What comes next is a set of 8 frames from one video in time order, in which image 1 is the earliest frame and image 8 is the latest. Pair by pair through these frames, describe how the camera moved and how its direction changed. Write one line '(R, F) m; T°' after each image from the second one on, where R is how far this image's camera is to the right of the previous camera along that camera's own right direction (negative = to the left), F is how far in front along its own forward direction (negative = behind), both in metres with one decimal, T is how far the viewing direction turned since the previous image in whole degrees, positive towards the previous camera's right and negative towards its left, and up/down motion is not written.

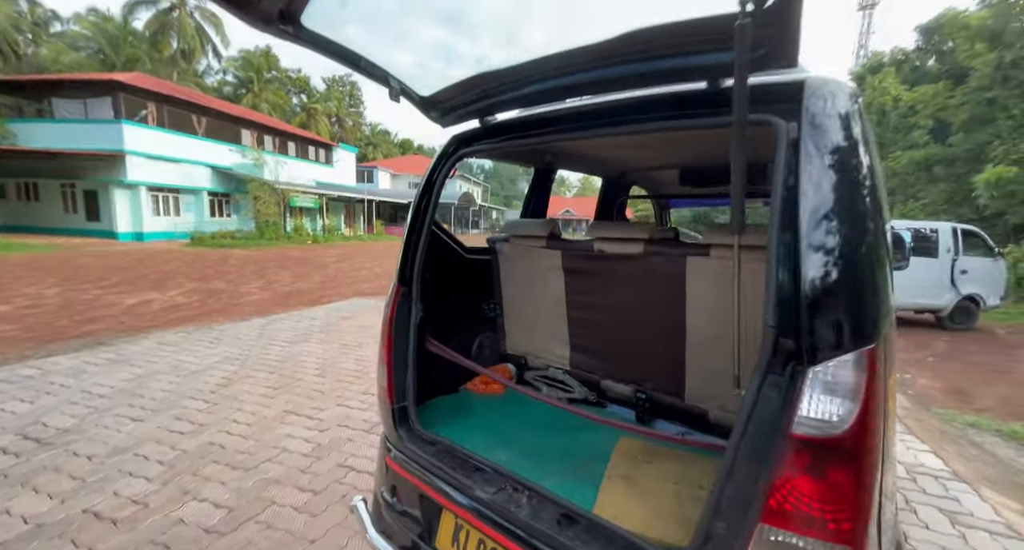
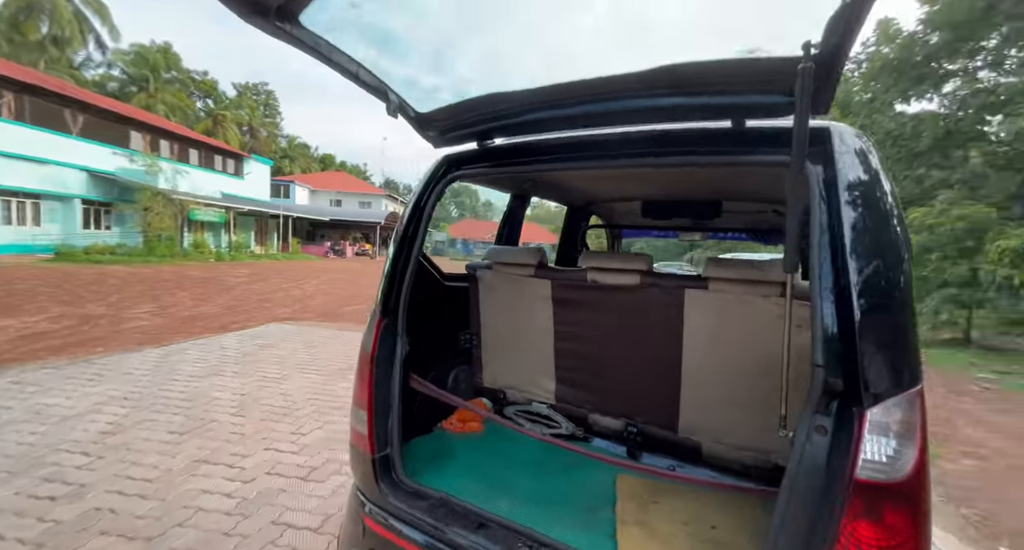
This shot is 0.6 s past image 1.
(-0.2, +0.1) m; +10°
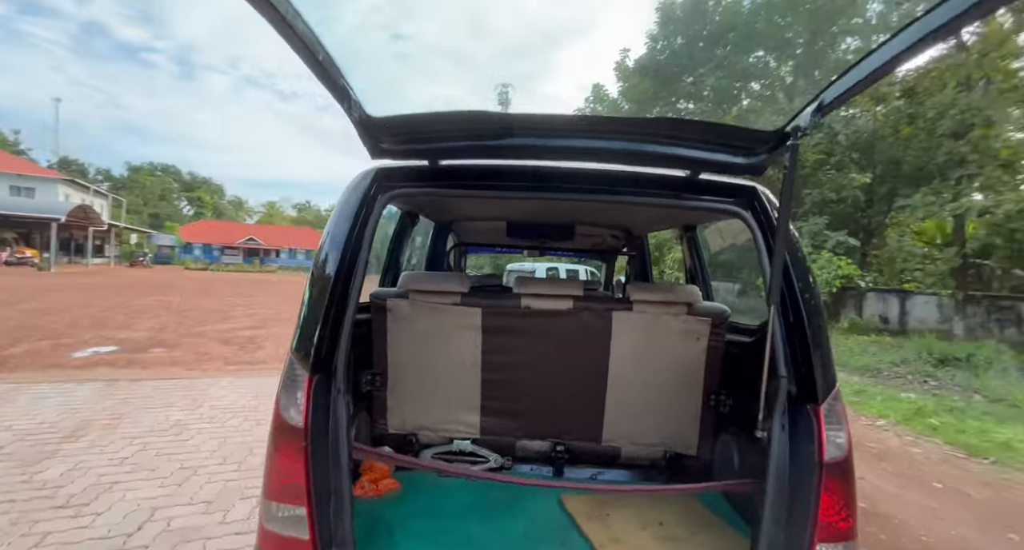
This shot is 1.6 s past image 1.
(-0.5, +0.3) m; +31°
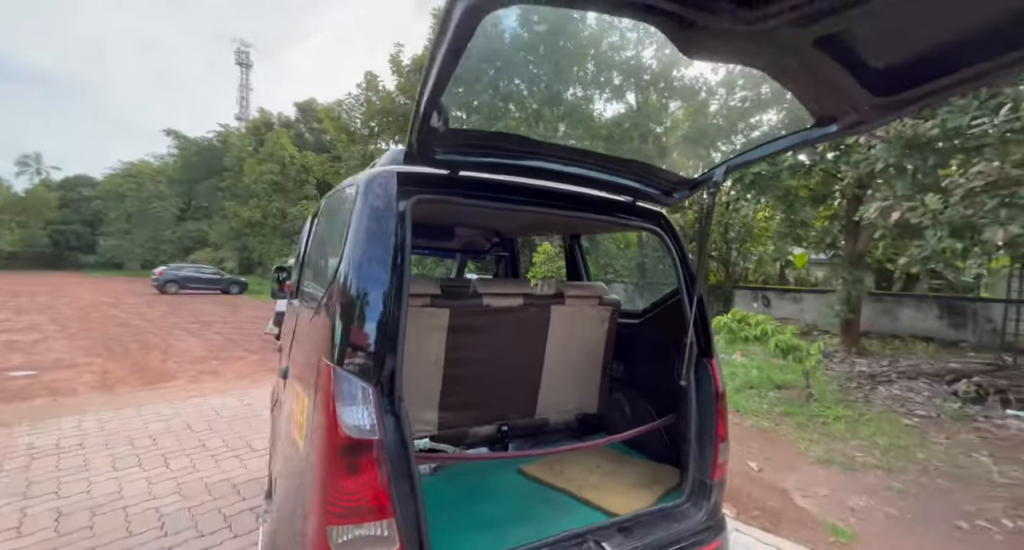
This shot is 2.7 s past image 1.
(-0.8, +0.1) m; +33°
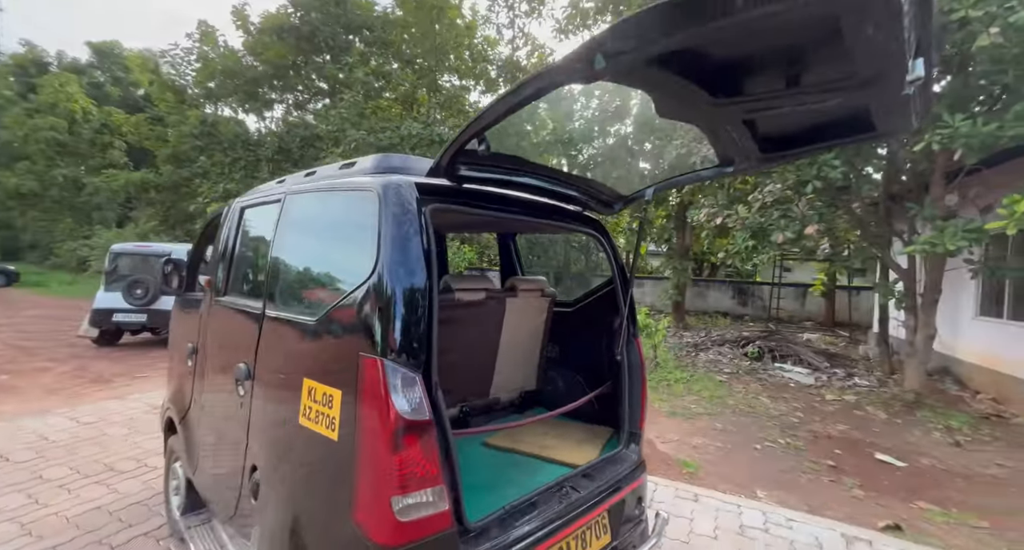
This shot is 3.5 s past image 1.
(-0.5, -0.2) m; +18°
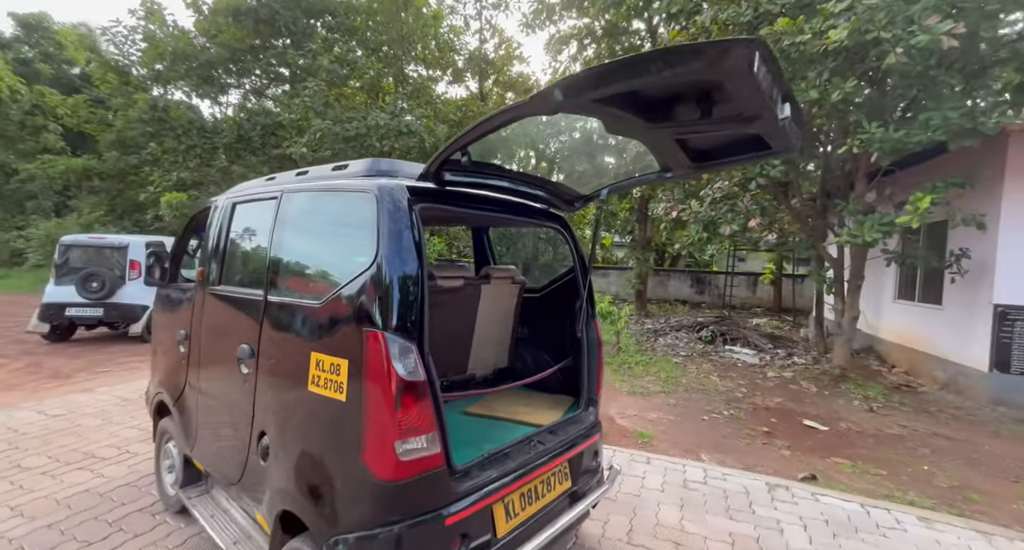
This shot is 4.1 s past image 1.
(0.0, -0.3) m; +4°
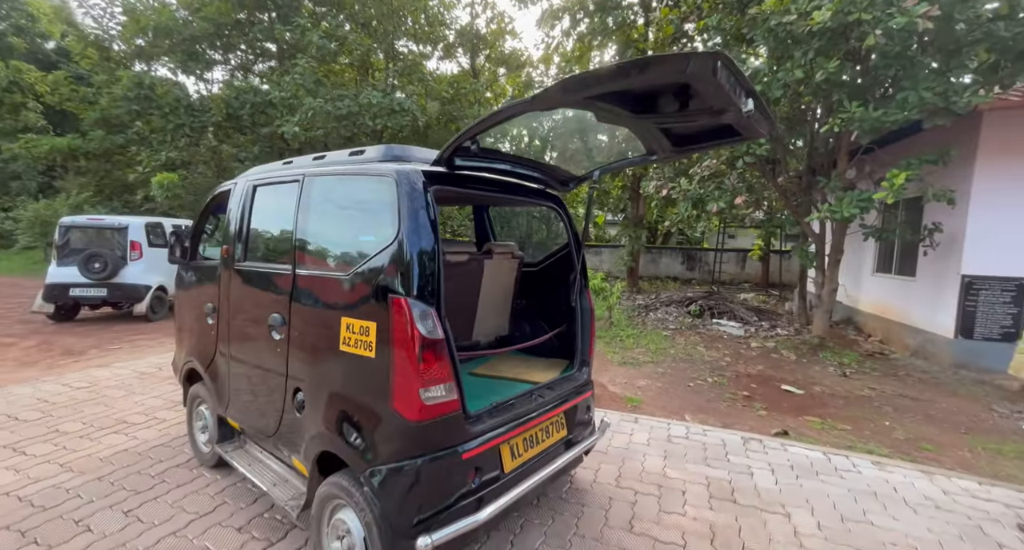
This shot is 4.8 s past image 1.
(0.0, -0.2) m; +1°
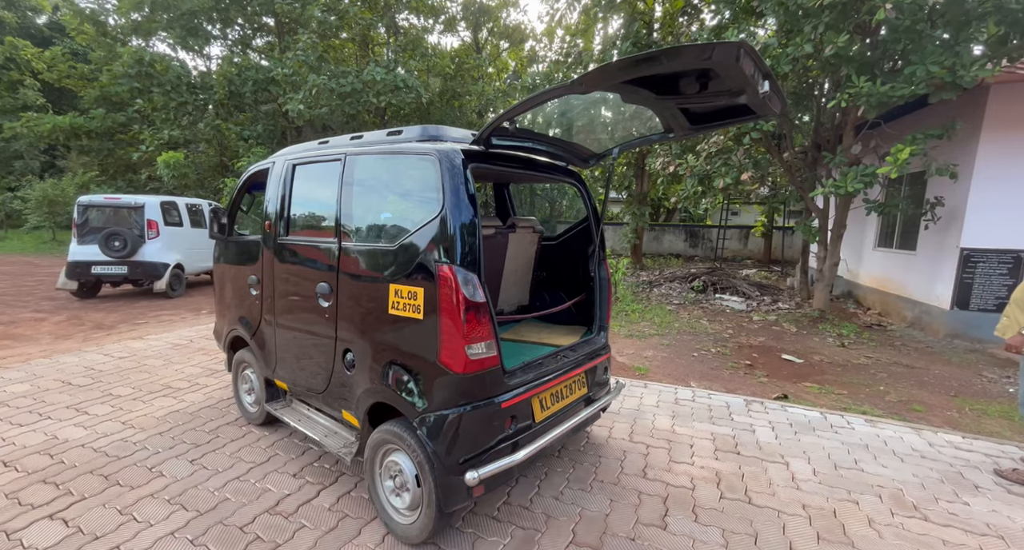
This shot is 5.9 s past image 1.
(-0.1, -0.2) m; 0°
